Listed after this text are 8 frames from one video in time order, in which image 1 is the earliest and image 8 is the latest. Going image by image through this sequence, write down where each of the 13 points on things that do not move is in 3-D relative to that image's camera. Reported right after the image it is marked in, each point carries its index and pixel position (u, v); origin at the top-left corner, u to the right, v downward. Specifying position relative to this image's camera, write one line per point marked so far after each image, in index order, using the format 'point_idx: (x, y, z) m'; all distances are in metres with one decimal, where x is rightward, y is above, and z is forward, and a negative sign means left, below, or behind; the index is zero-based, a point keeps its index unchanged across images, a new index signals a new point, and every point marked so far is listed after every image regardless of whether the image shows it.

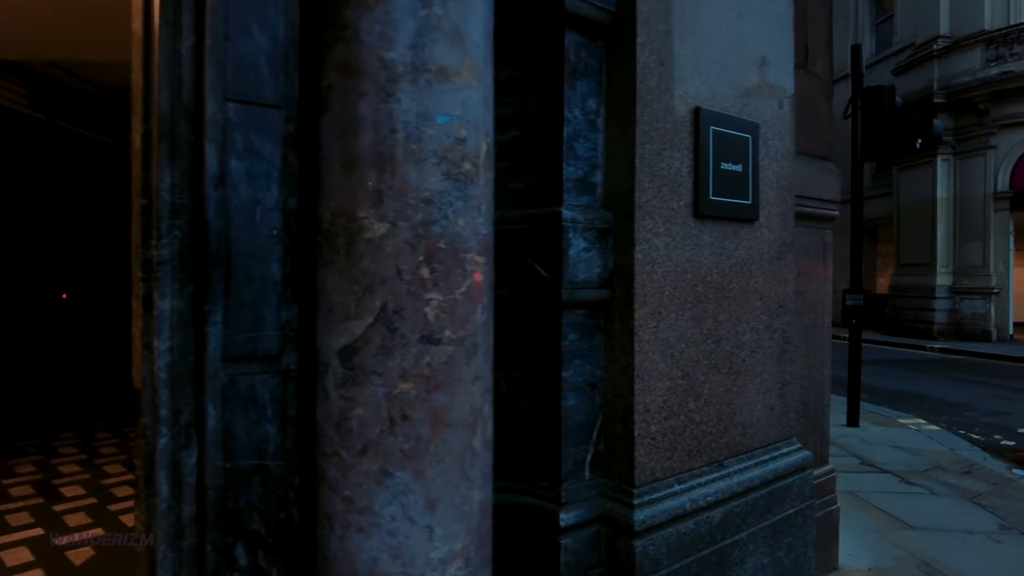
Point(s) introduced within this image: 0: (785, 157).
0: (+1.1, +0.5, +2.7) m
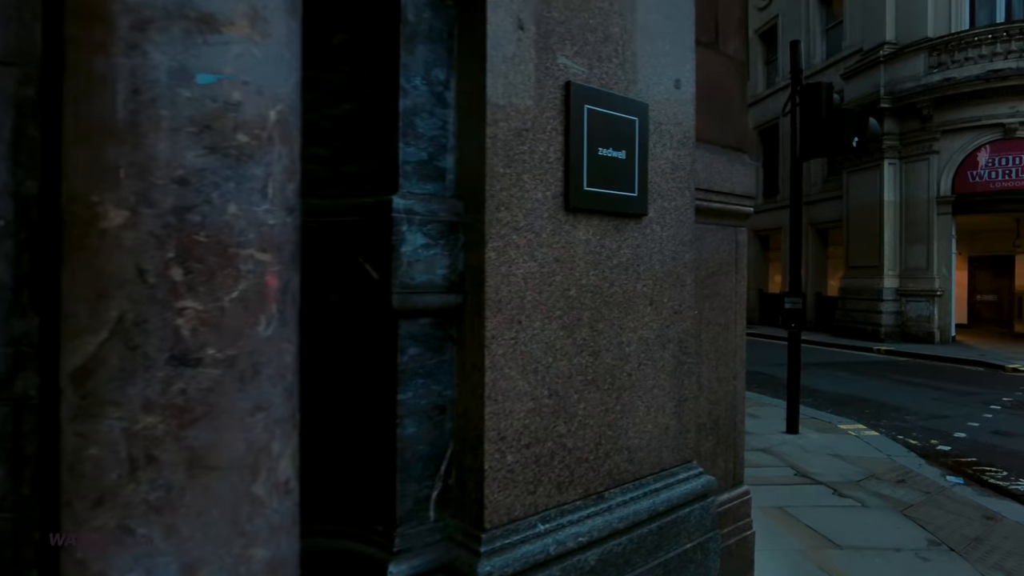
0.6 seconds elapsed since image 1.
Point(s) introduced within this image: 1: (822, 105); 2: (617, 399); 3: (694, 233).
0: (+0.6, +0.5, +2.4) m
1: (+2.9, +1.7, +5.9) m
2: (+0.3, -0.4, +2.1) m
3: (+0.7, +0.2, +2.5) m
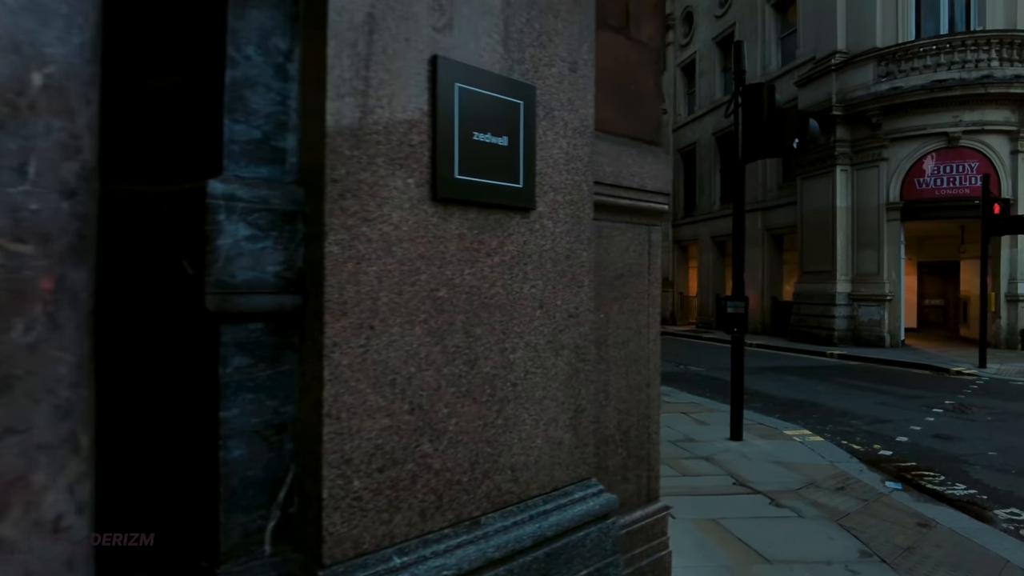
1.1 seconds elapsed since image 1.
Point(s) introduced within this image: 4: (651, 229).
0: (+0.2, +0.5, +2.2) m
1: (+2.3, +1.7, +5.9) m
2: (0.0, -0.4, +1.9) m
3: (+0.3, +0.2, +2.3) m
4: (+0.6, +0.3, +2.8) m
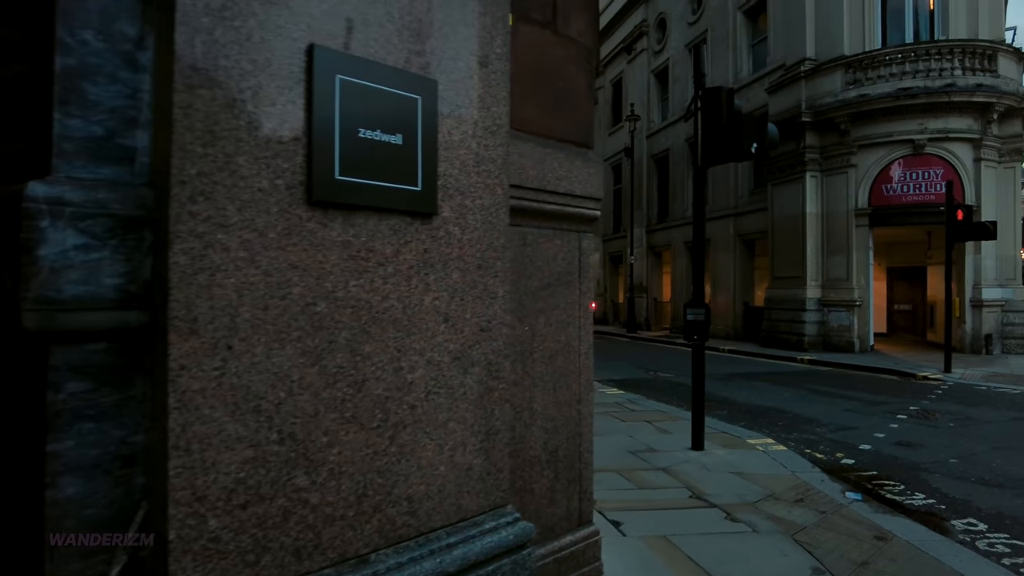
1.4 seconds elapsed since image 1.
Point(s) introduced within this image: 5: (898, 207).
0: (-0.1, +0.5, +2.0) m
1: (+1.9, +1.6, +5.8) m
2: (-0.3, -0.4, +1.7) m
3: (0.0, +0.2, +2.2) m
4: (+0.3, +0.2, +2.7) m
5: (+9.3, +1.9, +15.4) m
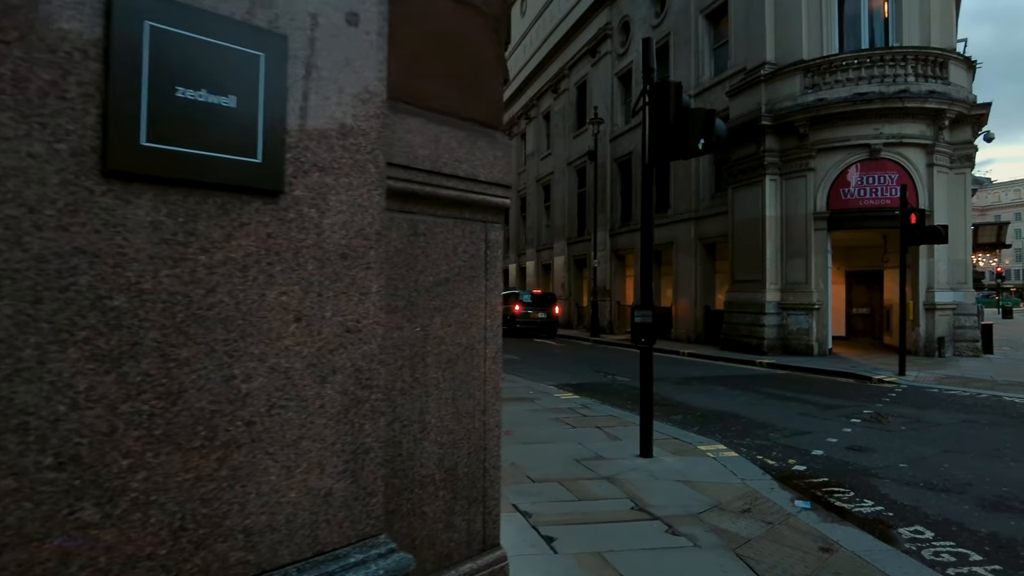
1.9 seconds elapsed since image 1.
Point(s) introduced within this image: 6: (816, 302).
0: (-0.4, +0.5, +1.8) m
1: (+1.4, +1.6, +5.6) m
2: (-0.7, -0.4, +1.5) m
3: (-0.4, +0.2, +1.9) m
4: (-0.1, +0.2, +2.4) m
5: (+8.3, +1.9, +15.6) m
6: (+7.5, -0.3, +15.9) m
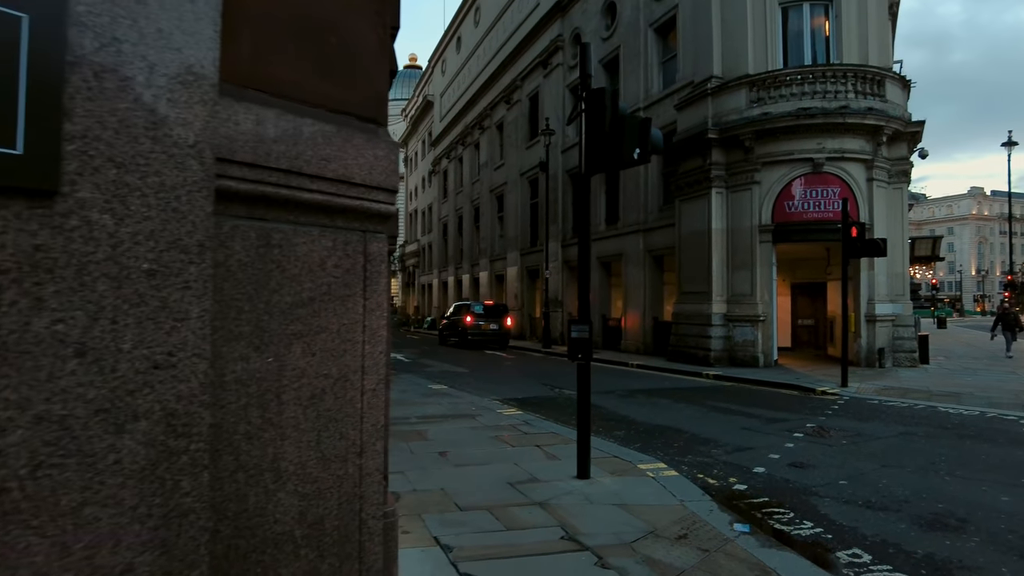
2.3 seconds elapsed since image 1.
0: (-0.7, +0.5, +1.4) m
1: (+0.8, +1.5, +5.4) m
2: (-1.0, -0.4, +1.1) m
3: (-0.7, +0.1, +1.5) m
4: (-0.5, +0.2, +2.1) m
5: (+7.0, +1.6, +15.8) m
6: (+6.2, -0.6, +16.0) m
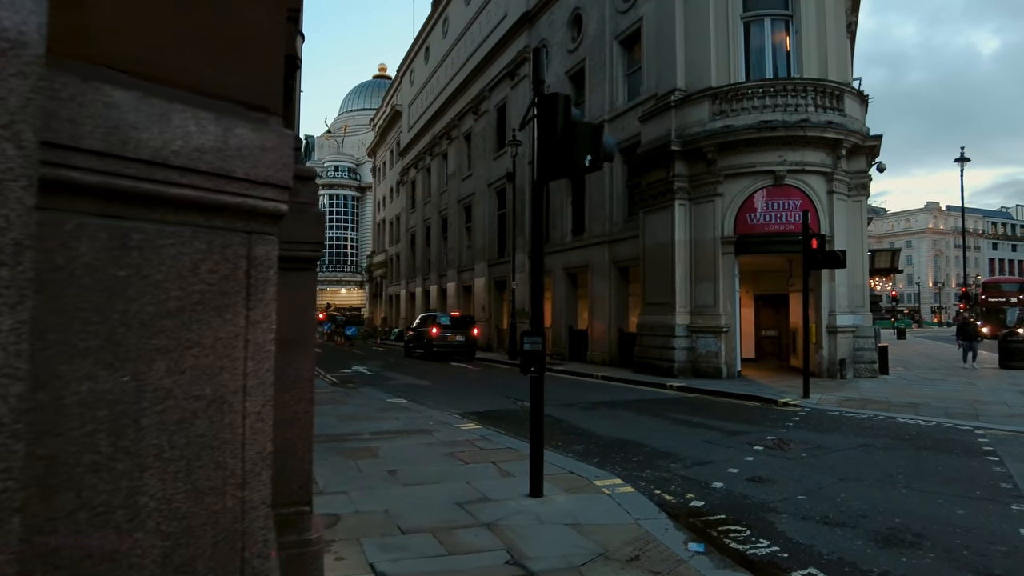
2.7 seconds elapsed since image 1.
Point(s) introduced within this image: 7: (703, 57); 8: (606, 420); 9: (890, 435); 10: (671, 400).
0: (-1.0, +0.4, +1.2) m
1: (+0.4, +1.4, +5.2) m
2: (-1.2, -0.4, +0.8) m
3: (-0.9, +0.1, +1.3) m
4: (-0.7, +0.1, +1.8) m
5: (+6.1, +1.3, +15.9) m
6: (+5.3, -0.9, +16.1) m
7: (+5.0, +6.0, +16.9) m
8: (+1.5, -2.1, +10.3) m
9: (+5.2, -2.0, +8.9) m
10: (+3.1, -2.2, +12.8) m
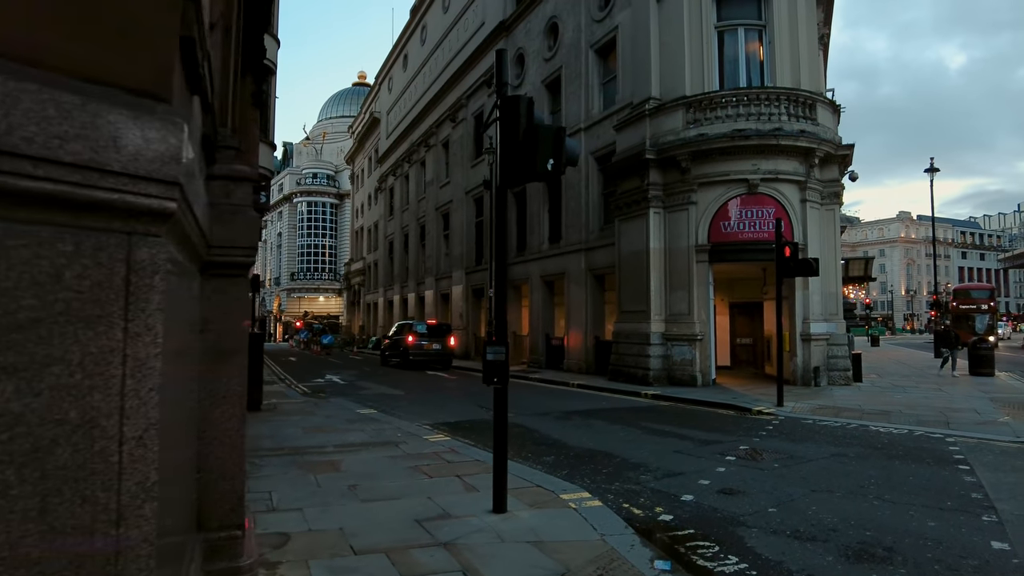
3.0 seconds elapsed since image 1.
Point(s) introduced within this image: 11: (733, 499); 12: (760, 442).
0: (-1.2, +0.4, +1.0) m
1: (+0.1, +1.3, +5.1) m
2: (-1.4, -0.5, +0.6) m
3: (-1.1, +0.1, +1.1) m
4: (-0.9, +0.1, +1.6) m
5: (+5.5, +1.1, +16.0) m
6: (+4.7, -1.1, +16.0) m
7: (+4.4, +5.8, +16.9) m
8: (+1.0, -2.2, +10.1) m
9: (+4.8, -2.1, +8.9) m
10: (+2.6, -2.4, +12.7) m
11: (+2.1, -2.0, +6.2) m
12: (+3.5, -2.2, +9.0) m
